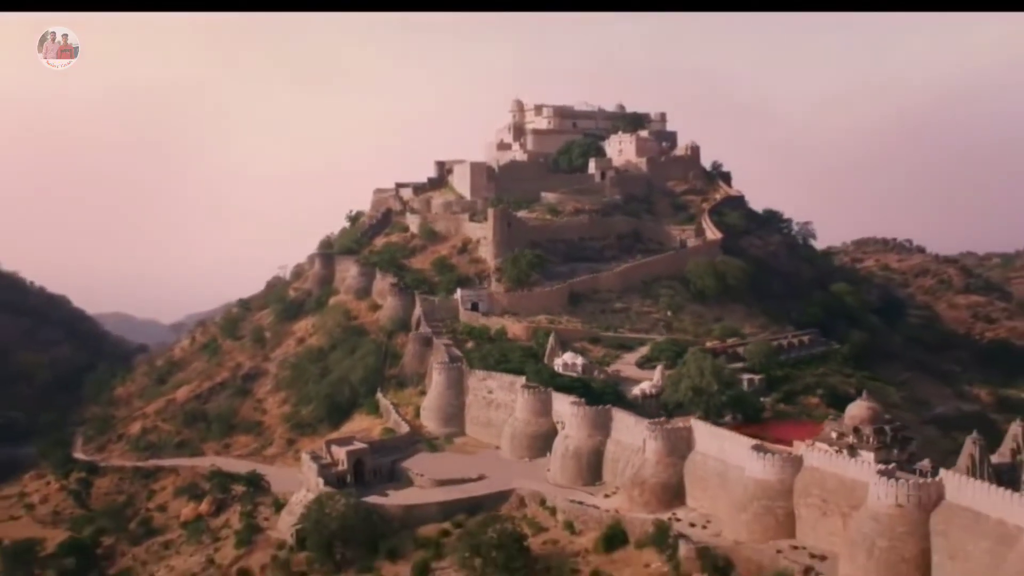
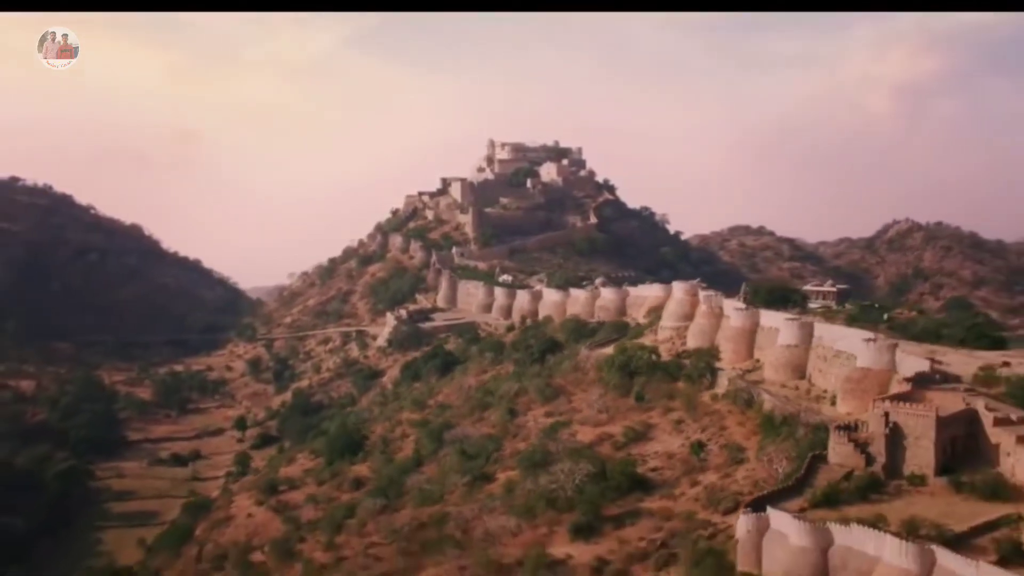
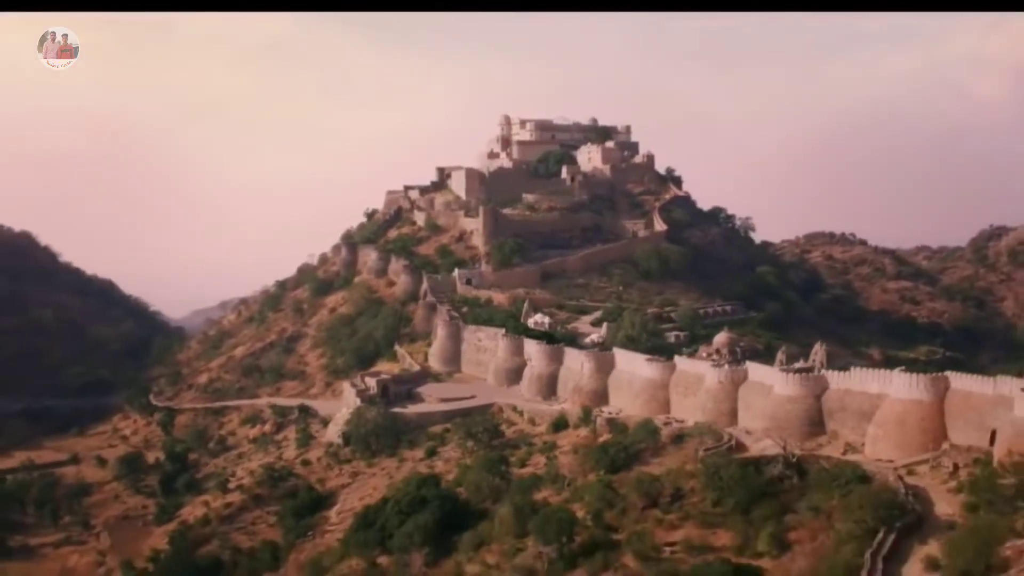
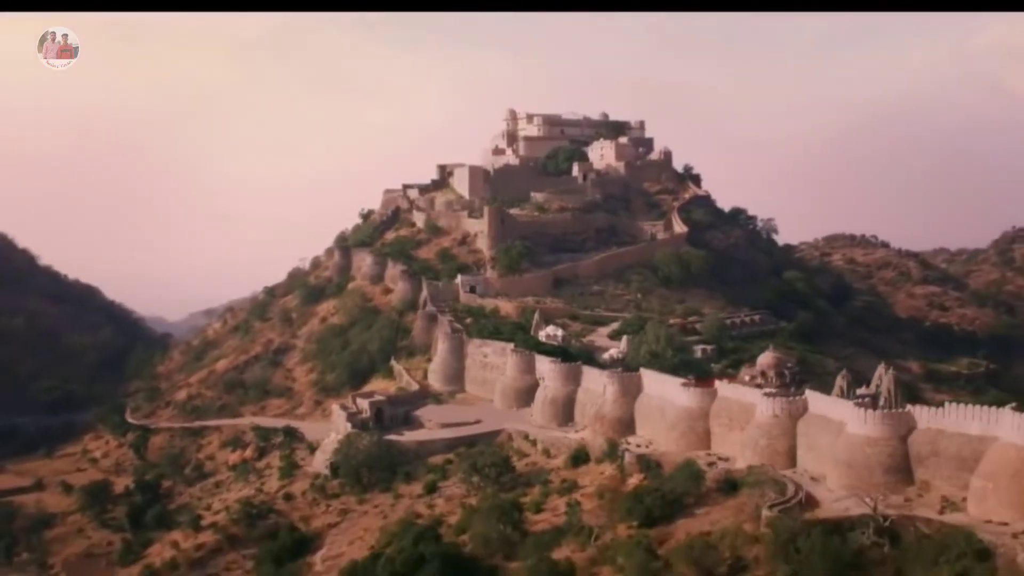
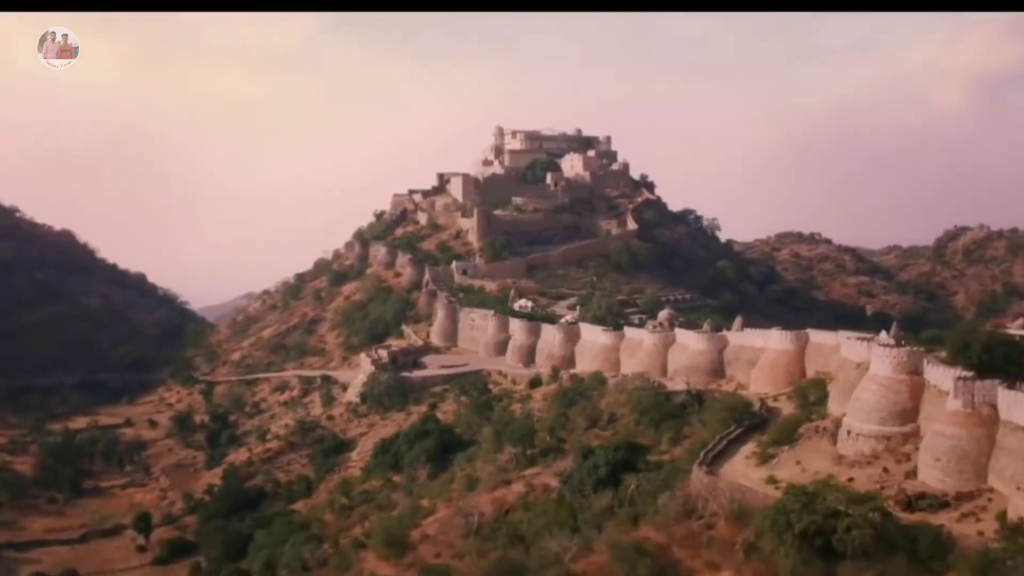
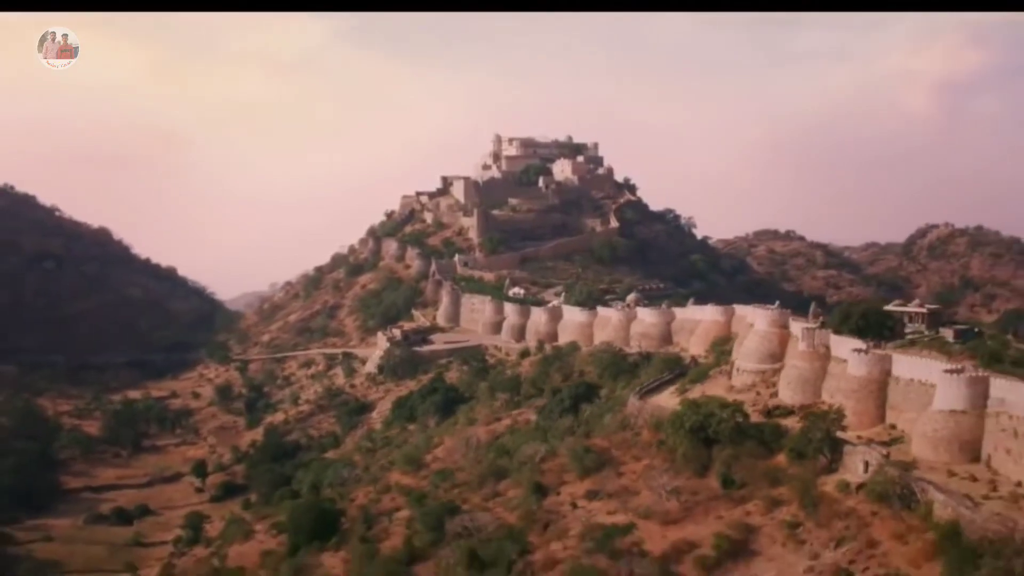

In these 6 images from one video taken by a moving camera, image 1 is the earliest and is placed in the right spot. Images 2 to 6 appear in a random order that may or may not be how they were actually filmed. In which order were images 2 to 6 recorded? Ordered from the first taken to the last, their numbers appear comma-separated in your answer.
4, 3, 5, 6, 2
